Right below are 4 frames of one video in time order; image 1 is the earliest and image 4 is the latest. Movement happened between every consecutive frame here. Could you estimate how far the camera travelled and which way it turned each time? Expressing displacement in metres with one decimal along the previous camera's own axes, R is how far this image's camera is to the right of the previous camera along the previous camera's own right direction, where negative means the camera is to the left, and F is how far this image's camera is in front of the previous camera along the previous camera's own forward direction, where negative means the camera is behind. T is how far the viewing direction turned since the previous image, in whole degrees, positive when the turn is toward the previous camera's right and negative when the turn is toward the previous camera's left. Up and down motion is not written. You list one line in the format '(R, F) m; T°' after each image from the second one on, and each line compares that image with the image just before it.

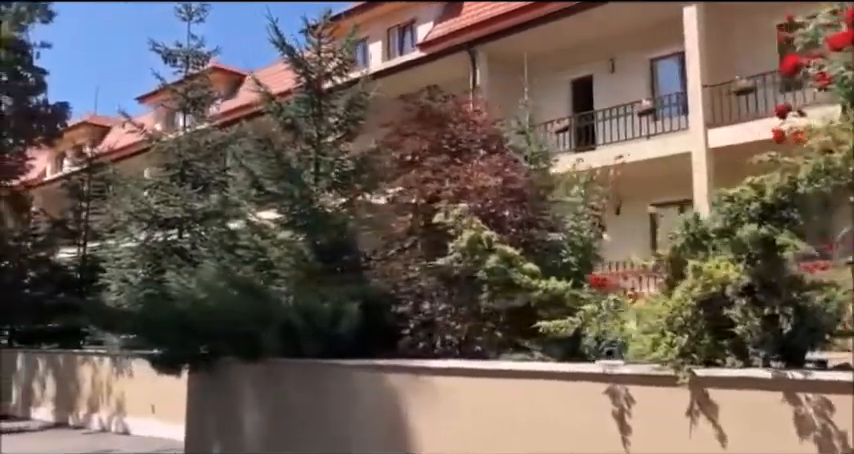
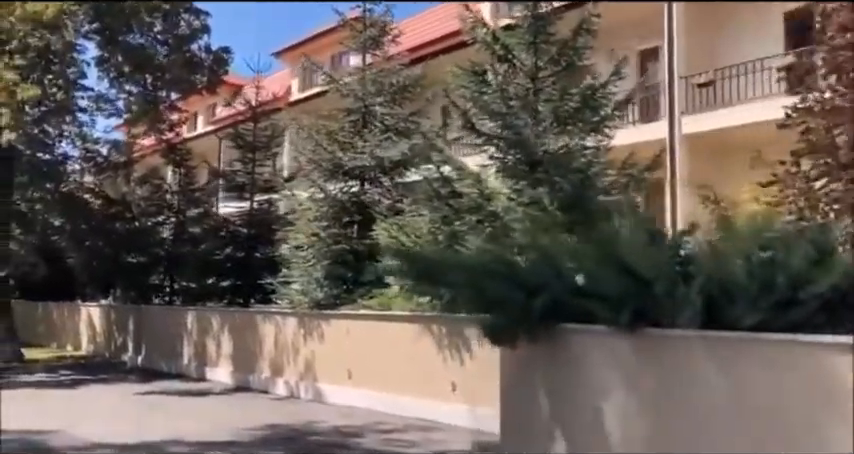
(-2.1, +1.6) m; -7°
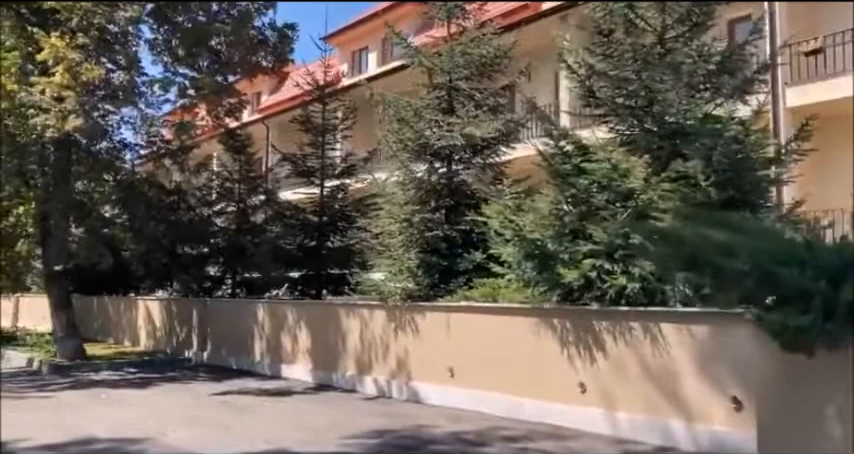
(-1.2, +1.1) m; -2°
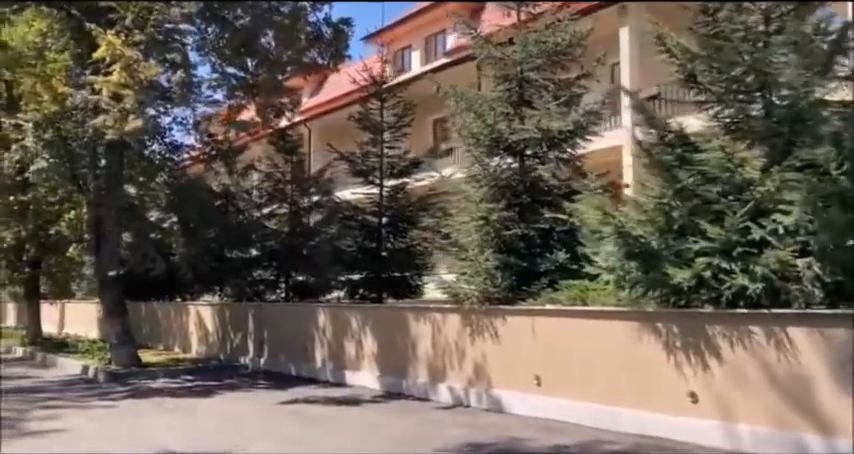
(-0.8, +0.6) m; -2°
